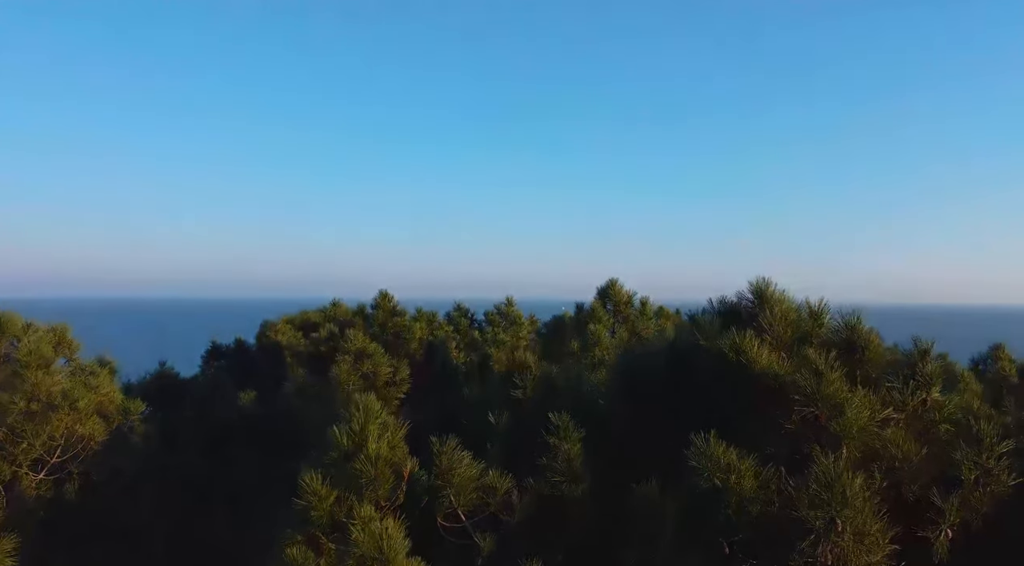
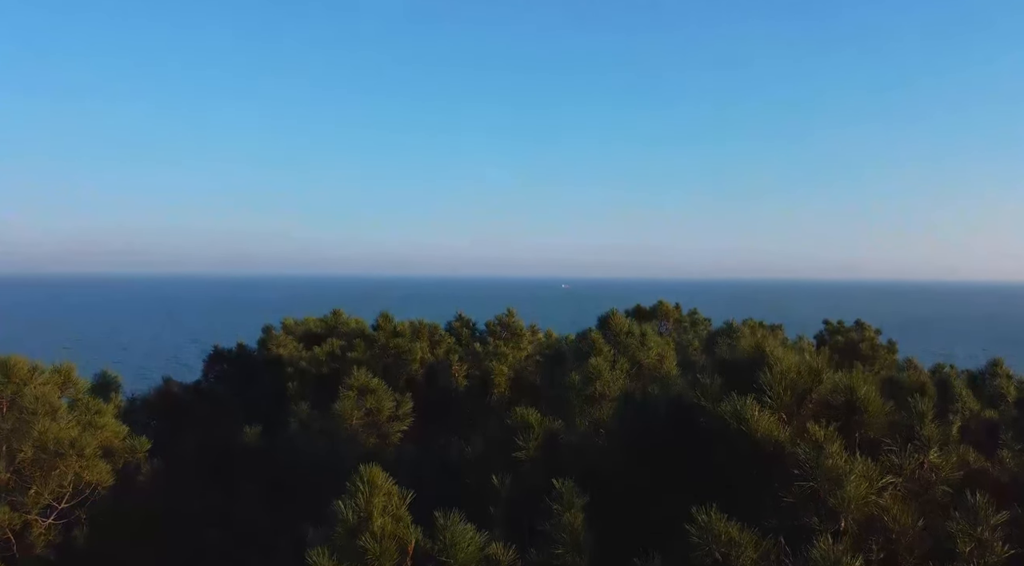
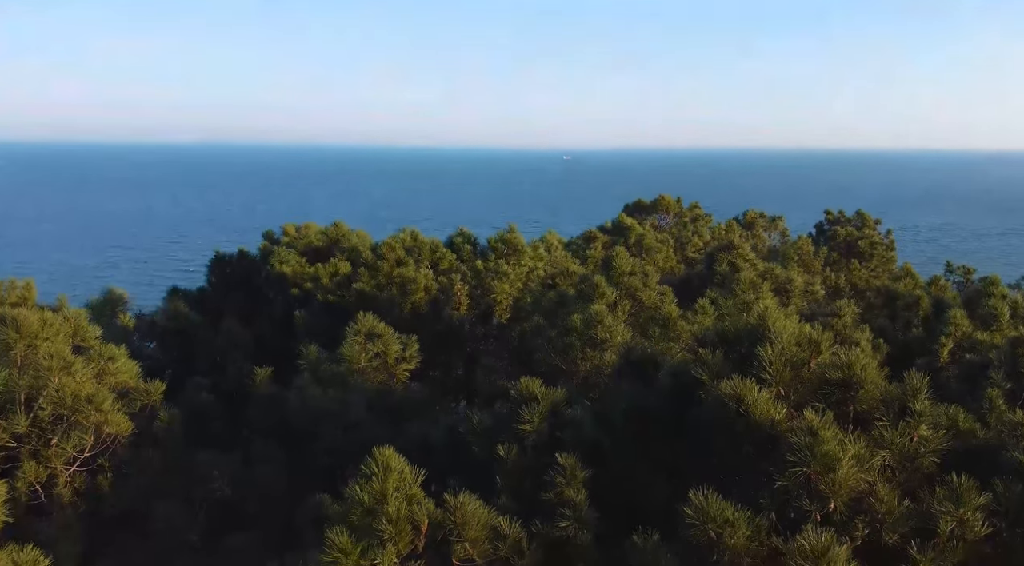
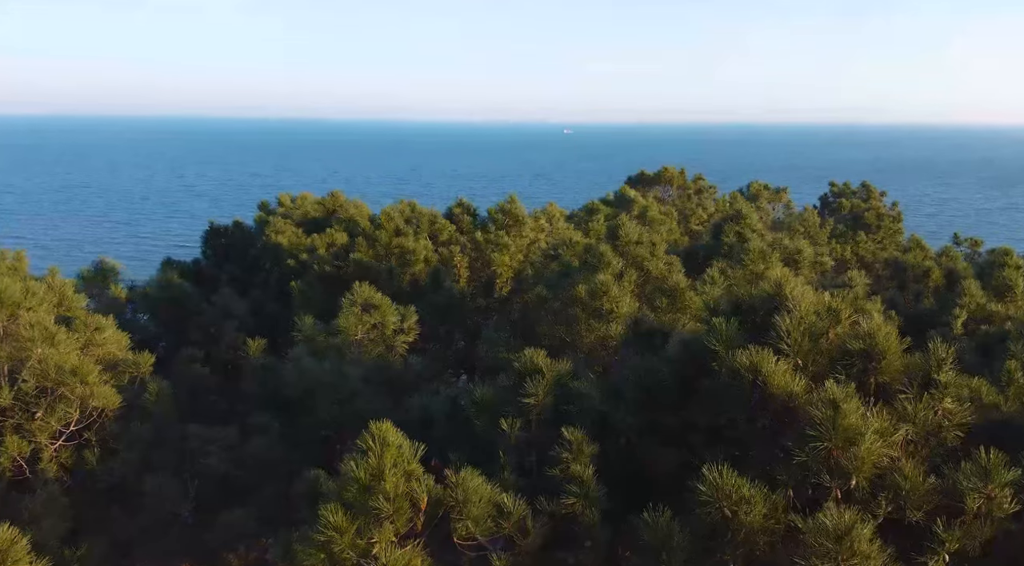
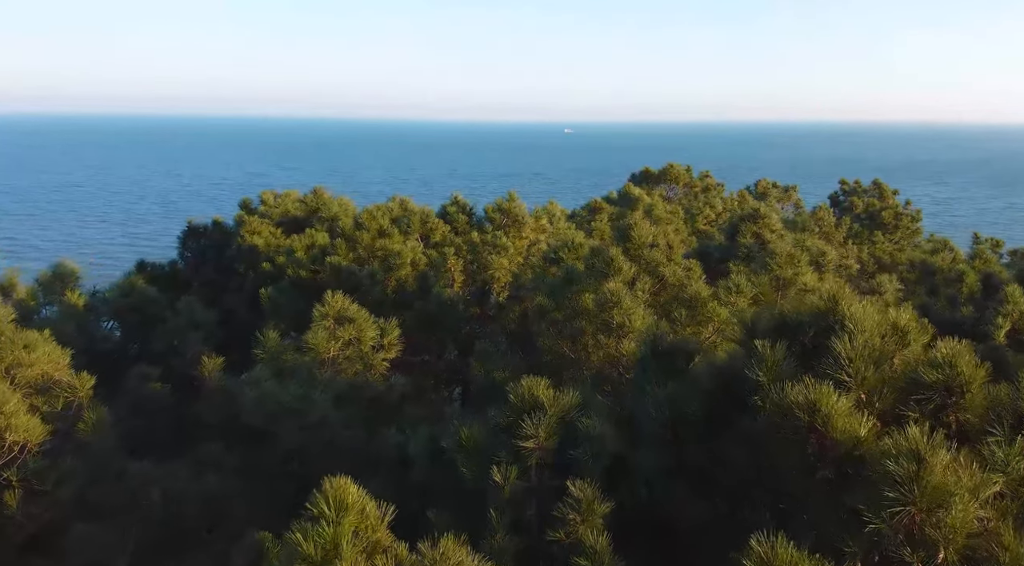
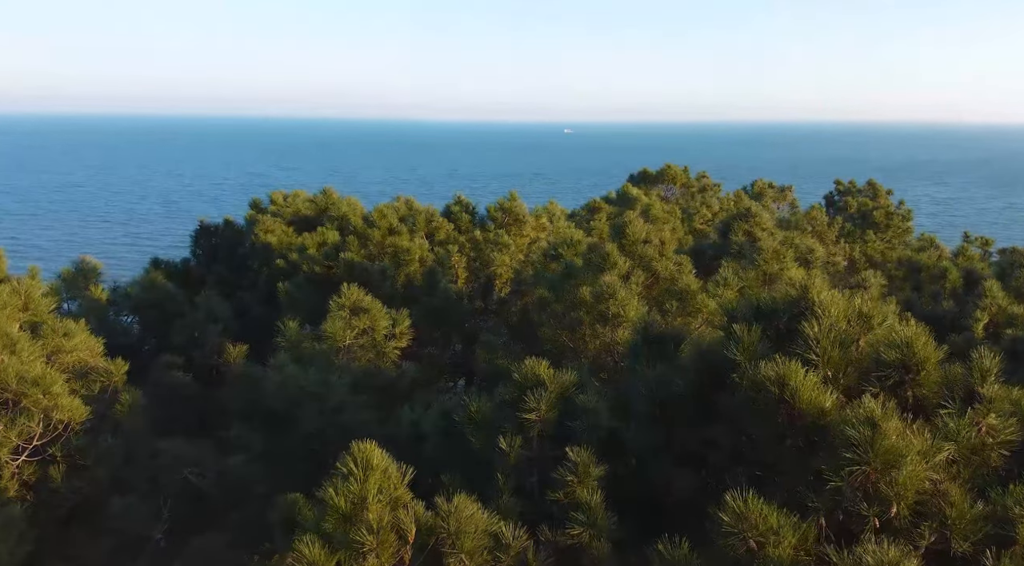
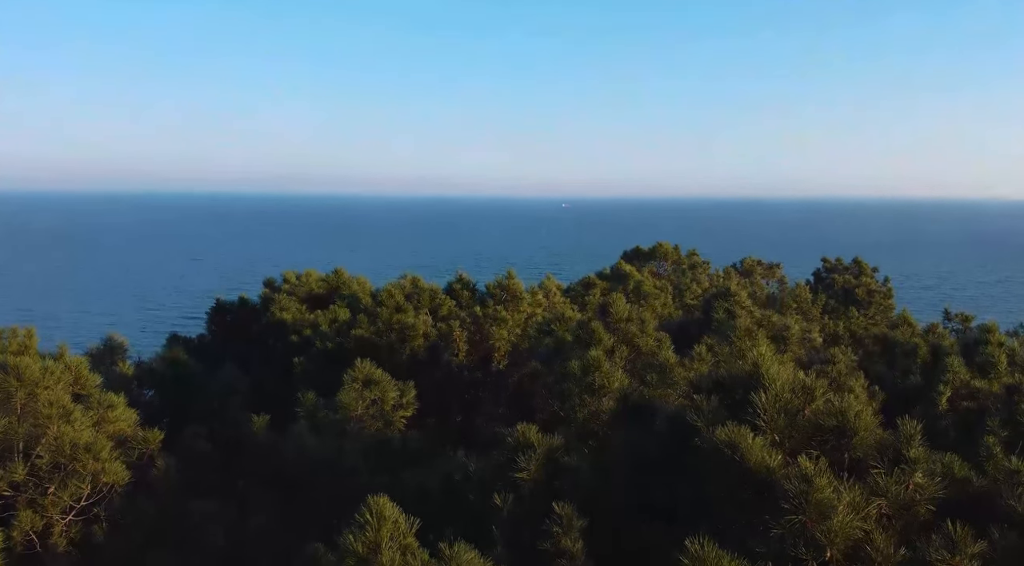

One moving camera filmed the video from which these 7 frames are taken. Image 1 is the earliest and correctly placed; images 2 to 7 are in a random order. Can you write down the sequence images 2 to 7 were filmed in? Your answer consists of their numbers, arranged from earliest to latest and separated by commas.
2, 7, 3, 4, 6, 5
